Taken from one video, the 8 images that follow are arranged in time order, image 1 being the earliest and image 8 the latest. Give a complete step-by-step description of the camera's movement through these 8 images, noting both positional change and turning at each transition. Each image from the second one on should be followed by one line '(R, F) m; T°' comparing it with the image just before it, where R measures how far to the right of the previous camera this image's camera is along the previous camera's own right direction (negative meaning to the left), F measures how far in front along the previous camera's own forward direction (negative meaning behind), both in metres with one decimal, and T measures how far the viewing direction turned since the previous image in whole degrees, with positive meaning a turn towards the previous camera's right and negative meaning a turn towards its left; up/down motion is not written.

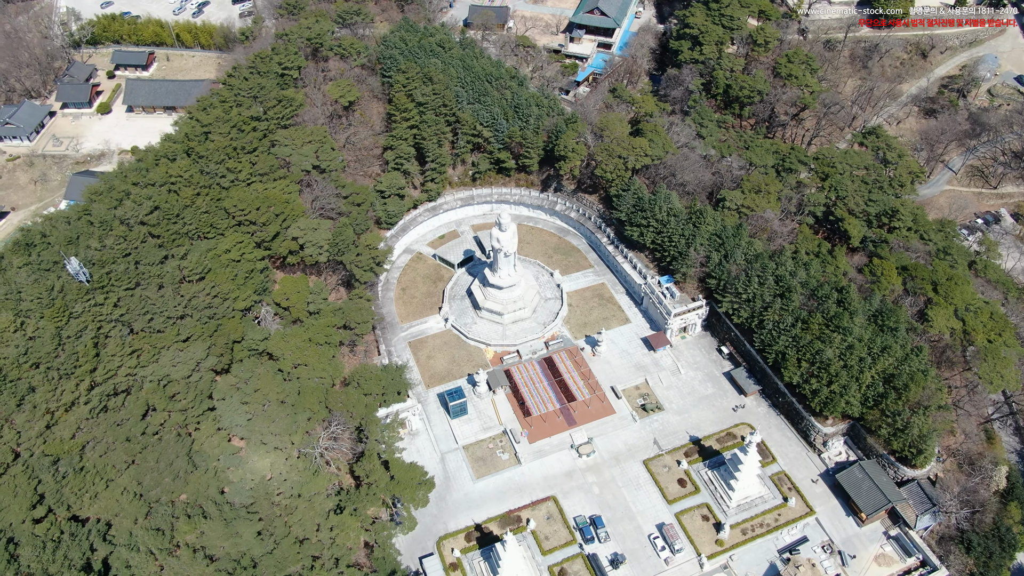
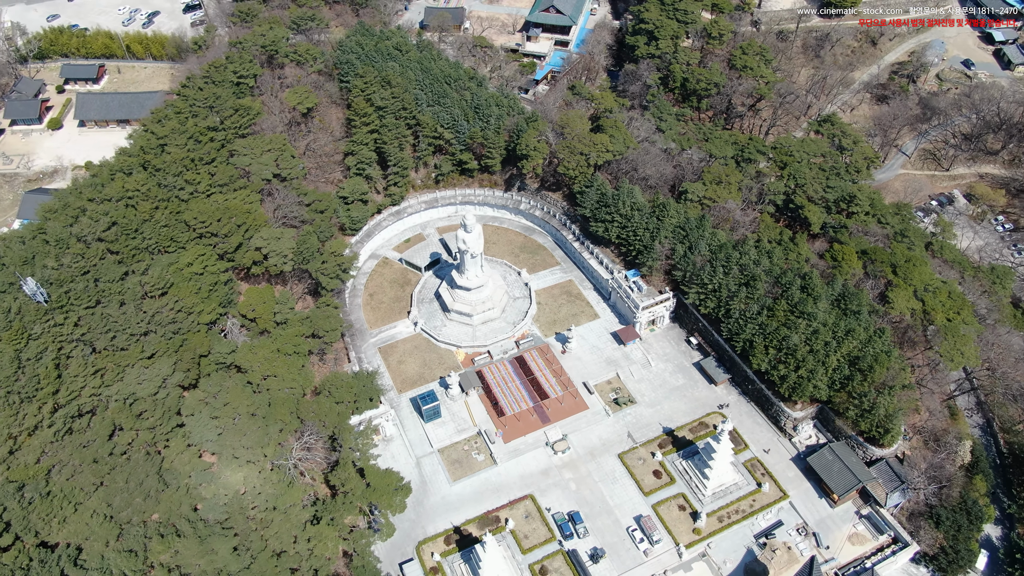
(0.0, 0.0) m; +2°
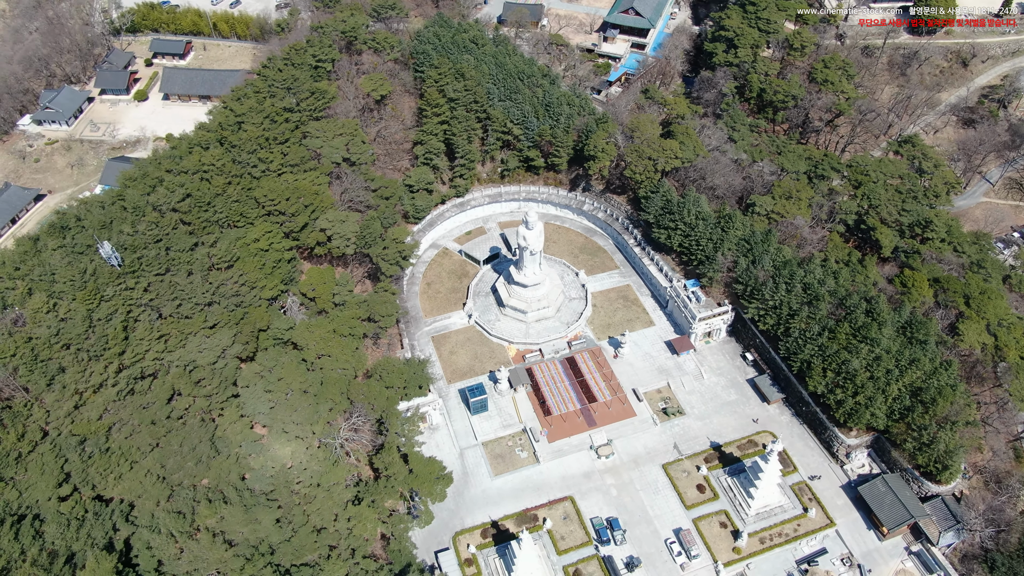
(0.0, 0.0) m; -4°
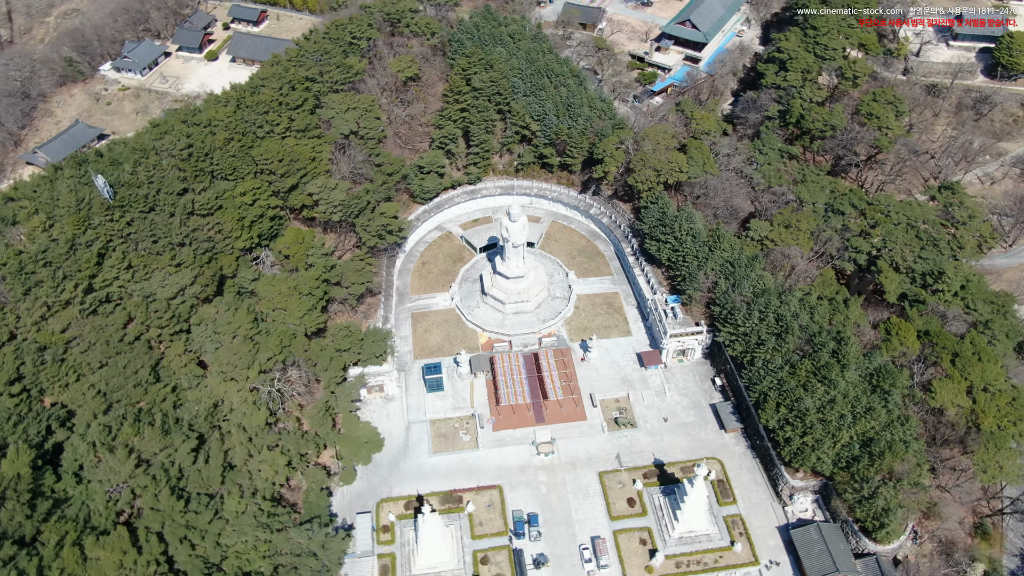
(+9.5, -0.2) m; -8°
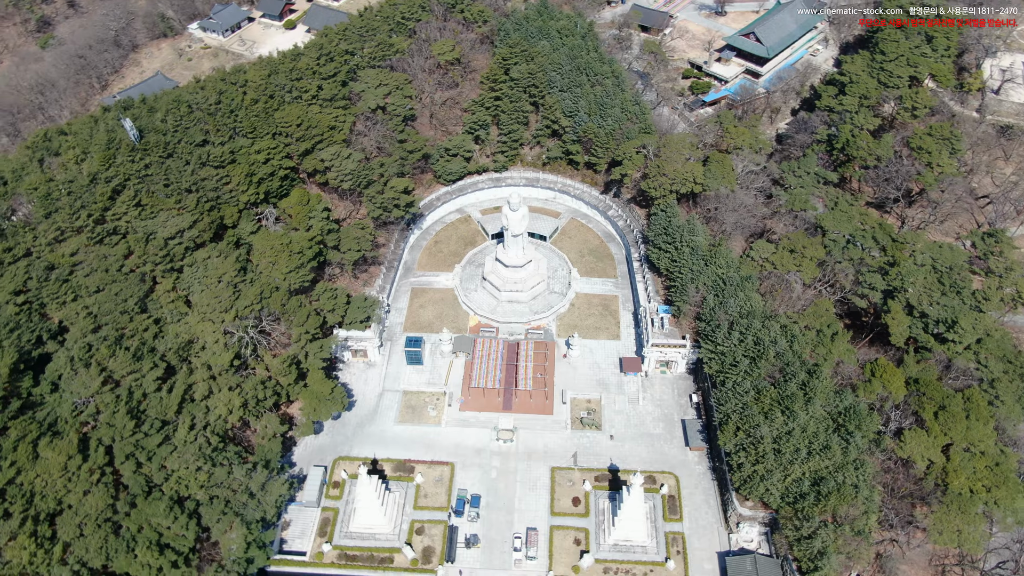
(+8.4, -0.2) m; -8°
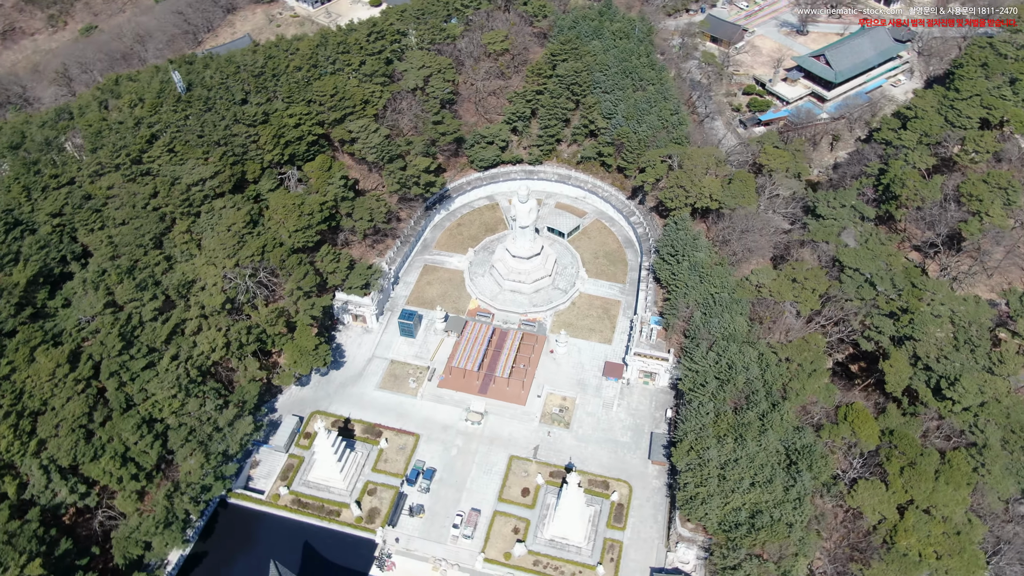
(+8.3, -0.5) m; -8°
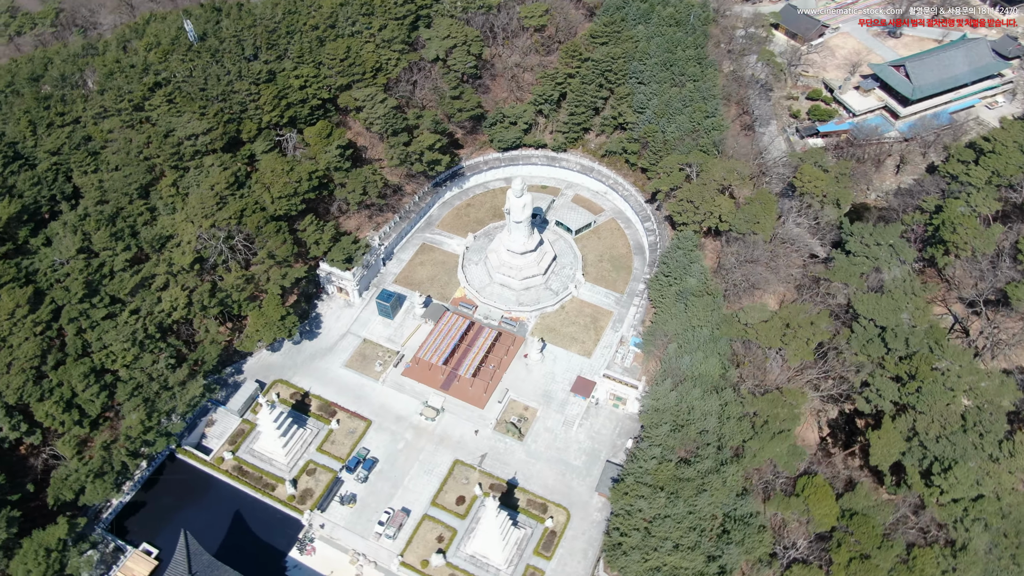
(+8.4, +3.3) m; -8°
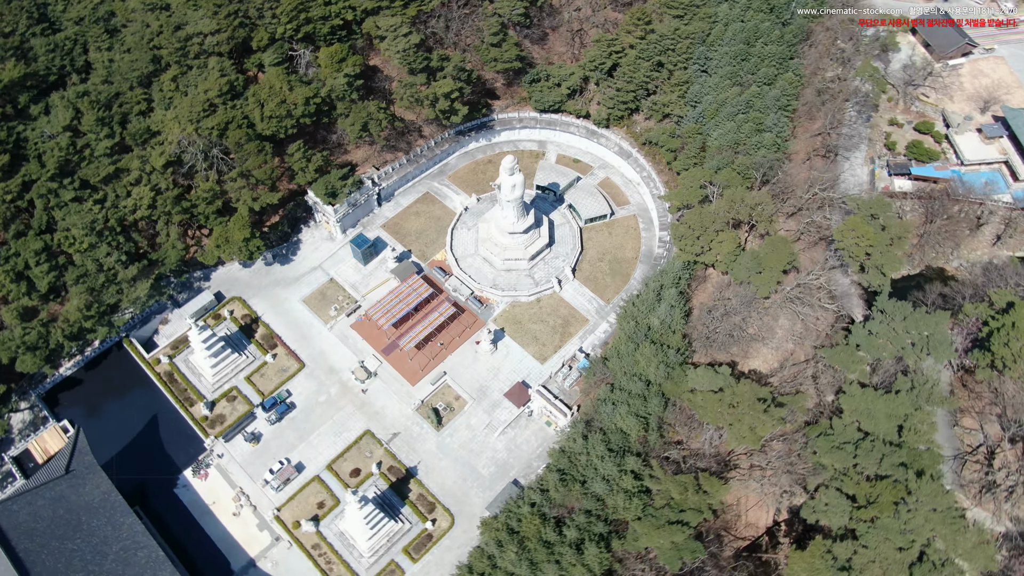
(+11.0, +5.6) m; -10°
